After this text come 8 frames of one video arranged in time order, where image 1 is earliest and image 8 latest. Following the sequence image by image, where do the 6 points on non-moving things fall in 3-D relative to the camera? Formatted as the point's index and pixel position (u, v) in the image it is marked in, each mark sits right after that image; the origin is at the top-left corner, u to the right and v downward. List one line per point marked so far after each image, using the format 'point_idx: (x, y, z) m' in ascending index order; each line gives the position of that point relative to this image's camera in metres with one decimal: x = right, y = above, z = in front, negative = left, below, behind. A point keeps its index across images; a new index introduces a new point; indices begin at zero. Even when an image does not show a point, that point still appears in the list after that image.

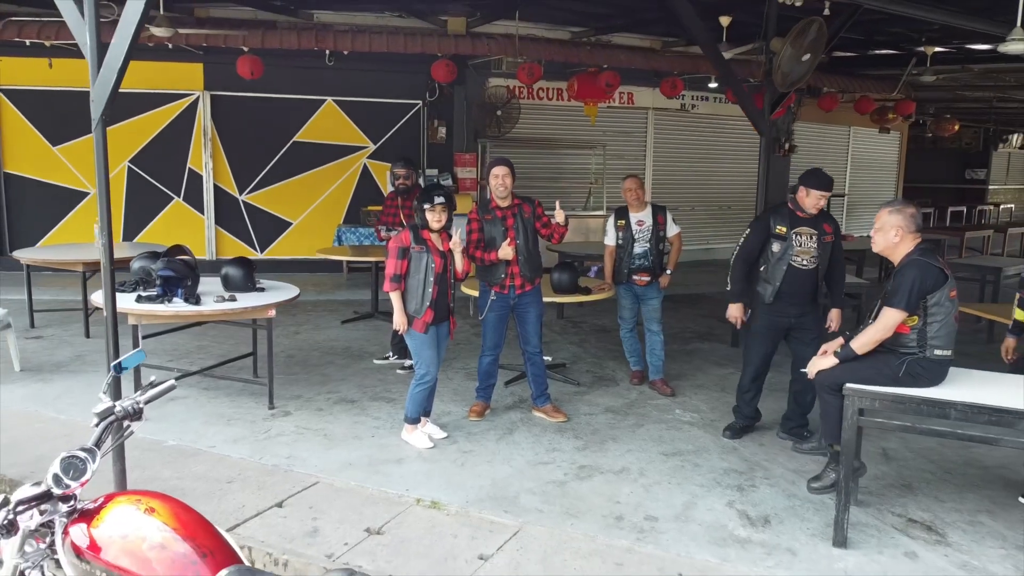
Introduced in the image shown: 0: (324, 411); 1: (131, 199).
0: (-1.1, -0.7, +4.6) m
1: (-4.2, +1.0, +8.9) m
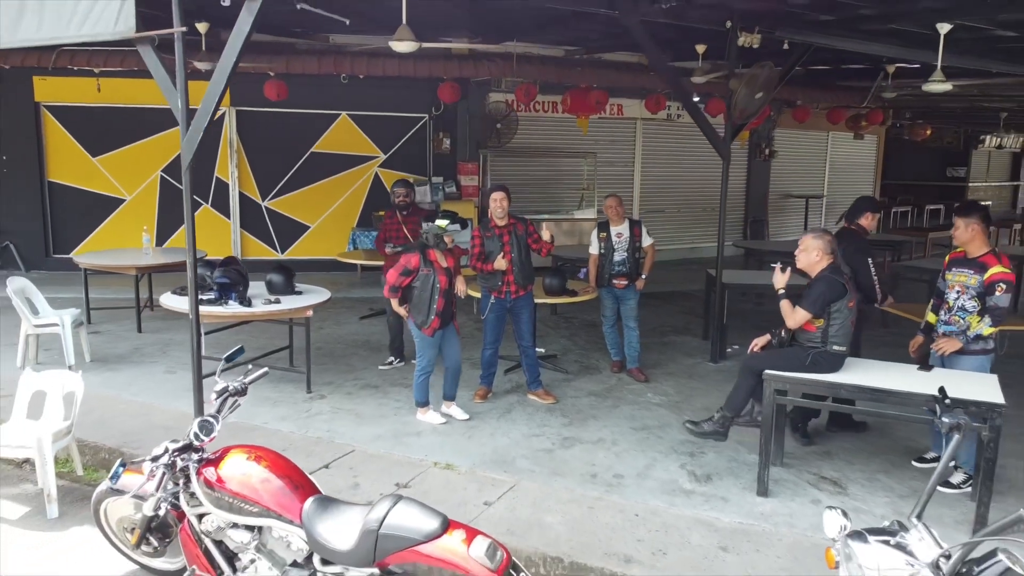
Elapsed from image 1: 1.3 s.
0: (-1.1, -0.7, +5.5) m
1: (-4.2, +1.0, +9.8) m
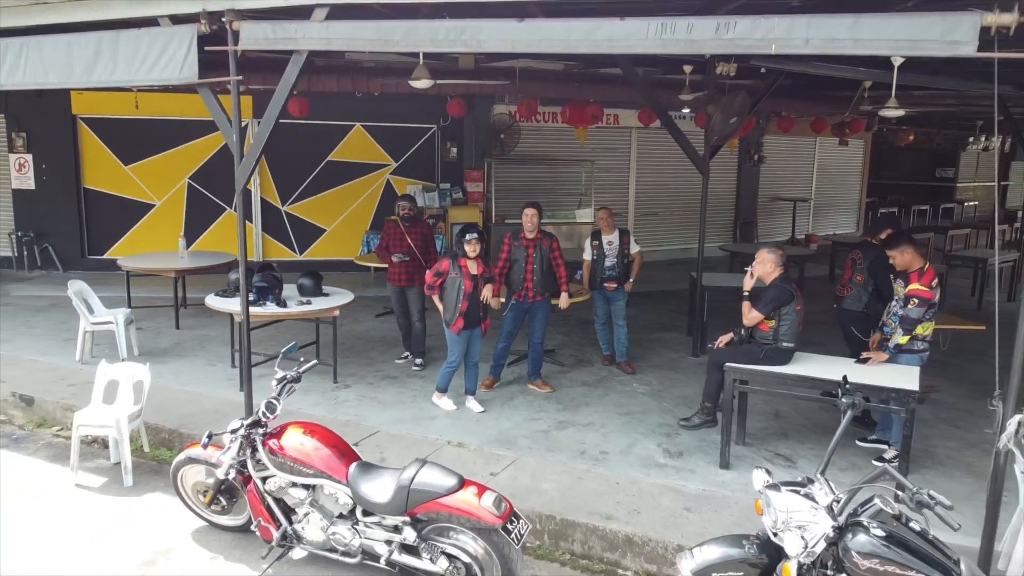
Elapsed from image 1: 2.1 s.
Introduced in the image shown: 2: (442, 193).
0: (-1.1, -0.7, +6.2) m
1: (-4.2, +1.0, +10.5) m
2: (-0.9, +1.2, +10.5) m
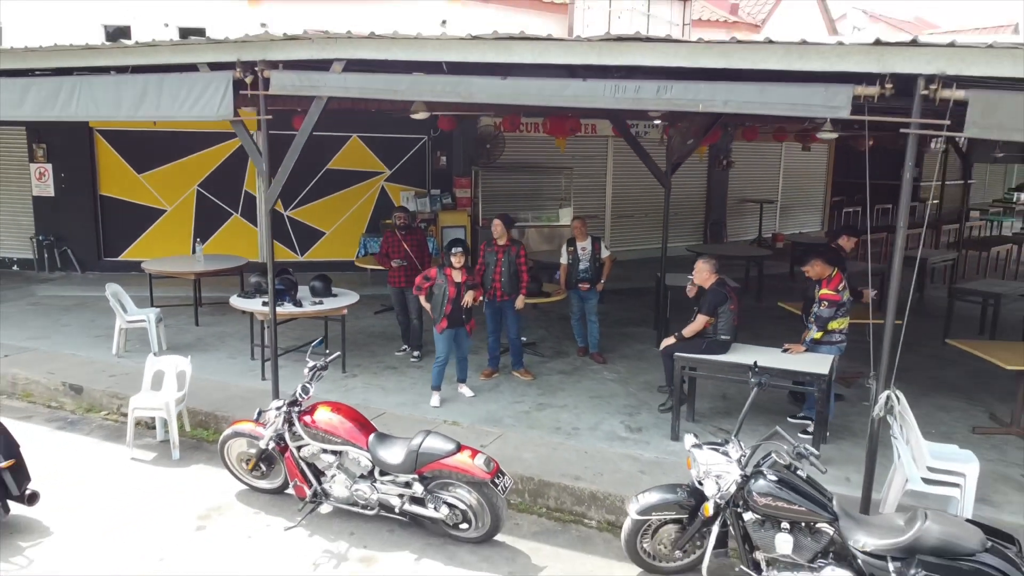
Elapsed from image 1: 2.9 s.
0: (-1.2, -0.8, +7.1) m
1: (-4.4, +1.0, +11.4) m
2: (-1.1, +1.3, +11.3) m
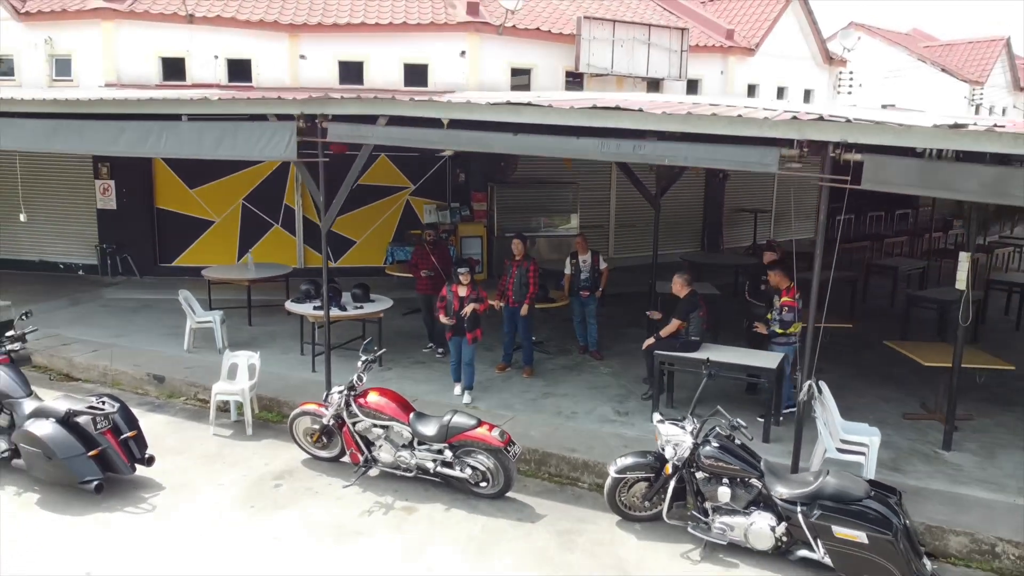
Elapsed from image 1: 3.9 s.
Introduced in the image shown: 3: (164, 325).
0: (-1.1, -0.8, +8.4) m
1: (-4.2, +1.0, +12.7) m
2: (-0.9, +1.2, +12.6) m
3: (-4.3, -0.4, +10.0) m
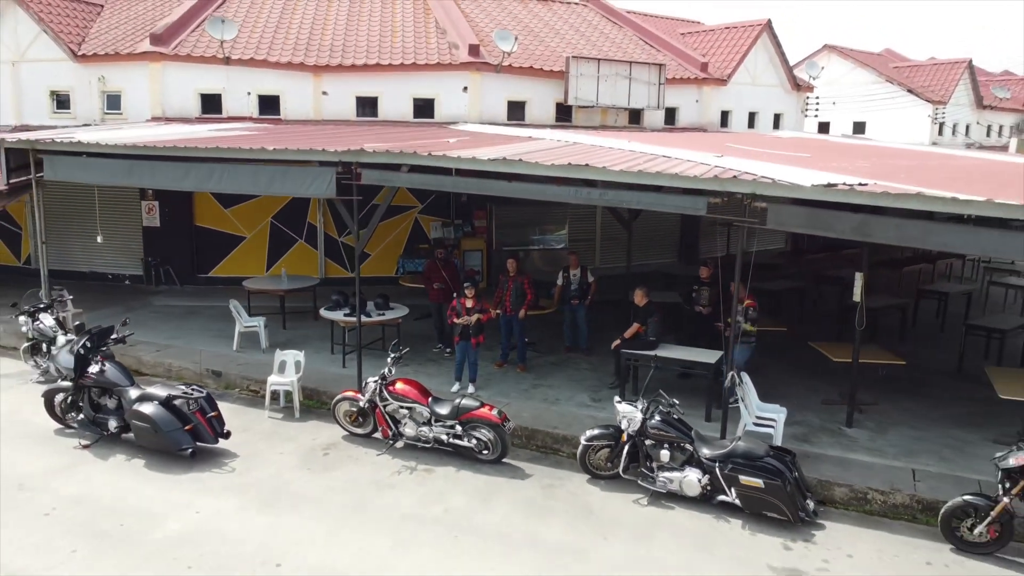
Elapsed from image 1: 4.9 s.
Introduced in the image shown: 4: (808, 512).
0: (-1.1, -1.0, +10.1) m
1: (-4.3, +0.8, +14.4) m
2: (-1.0, +1.1, +14.4) m
3: (-4.4, -0.6, +11.7) m
4: (+2.3, -1.8, +6.4) m
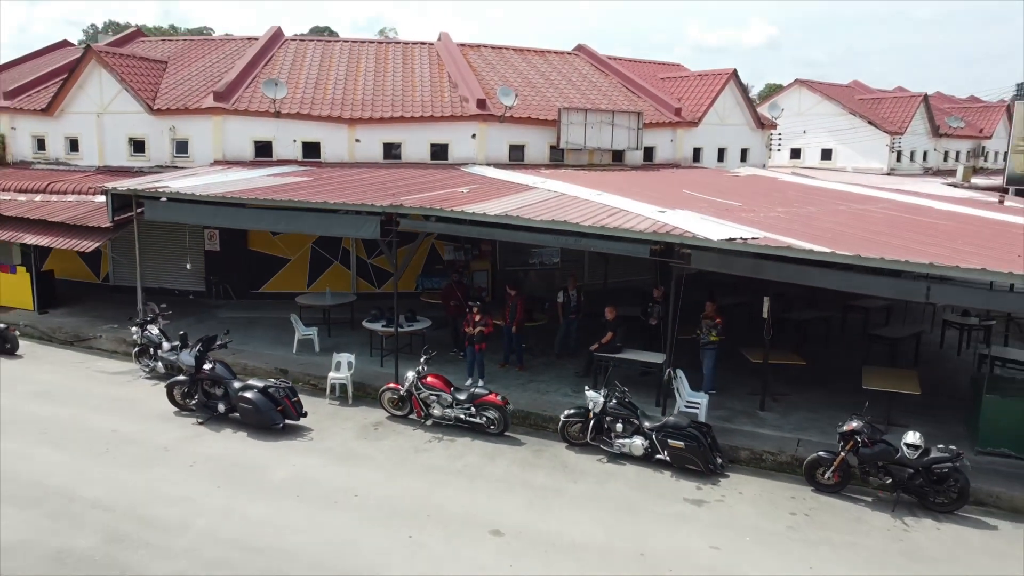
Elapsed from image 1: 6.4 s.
0: (-1.1, -1.2, +12.9) m
1: (-4.2, +0.5, +17.3) m
2: (-1.0, +0.8, +17.2) m
3: (-4.4, -0.9, +14.6) m
4: (+2.3, -2.0, +9.2) m
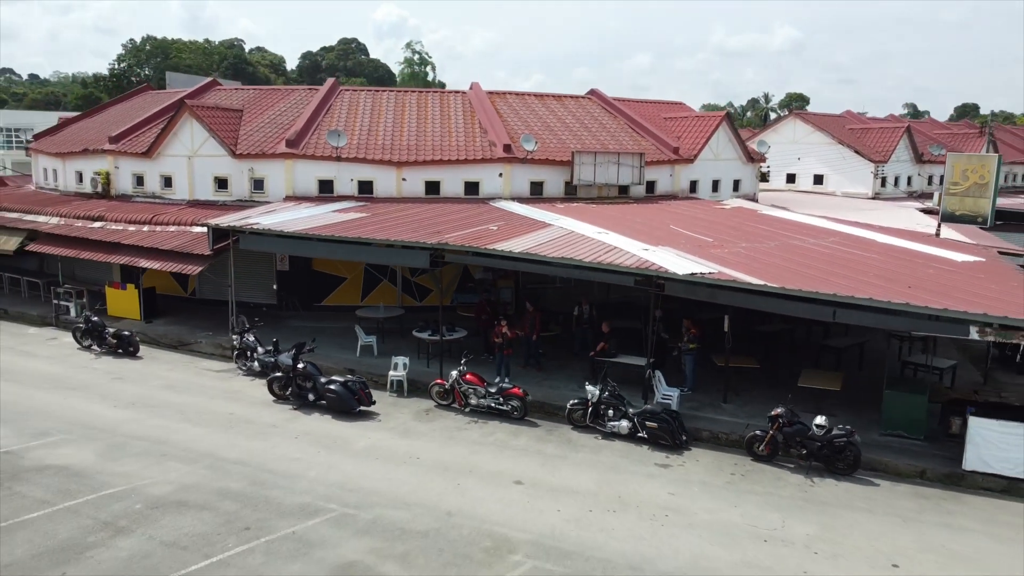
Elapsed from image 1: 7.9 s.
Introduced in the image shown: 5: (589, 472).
0: (-0.7, -1.6, +16.2) m
1: (-3.7, +0.2, +20.6) m
2: (-0.5, +0.4, +20.5) m
3: (-3.9, -1.2, +18.0) m
4: (+2.6, -2.3, +12.4) m
5: (+1.1, -2.6, +11.3) m
